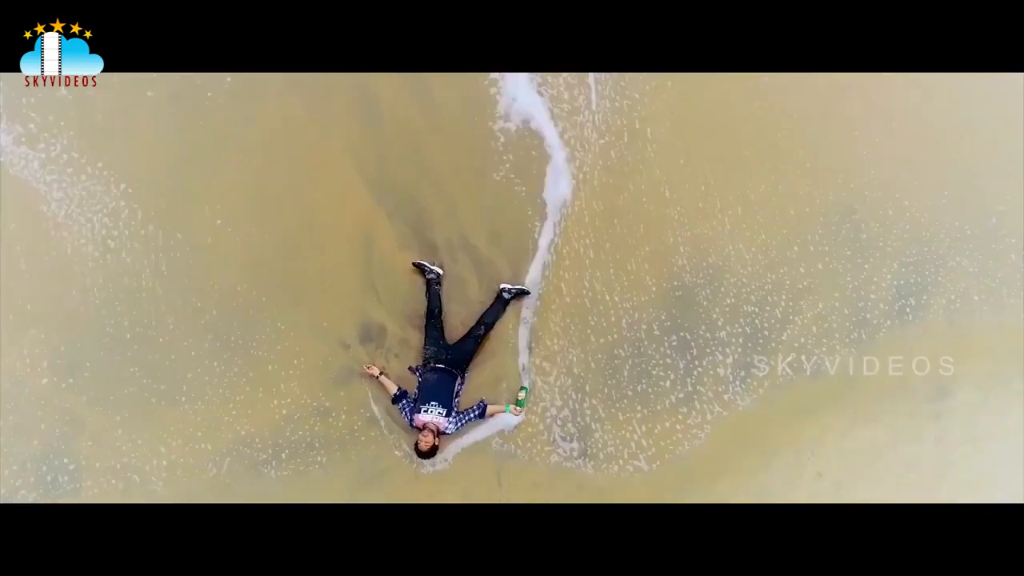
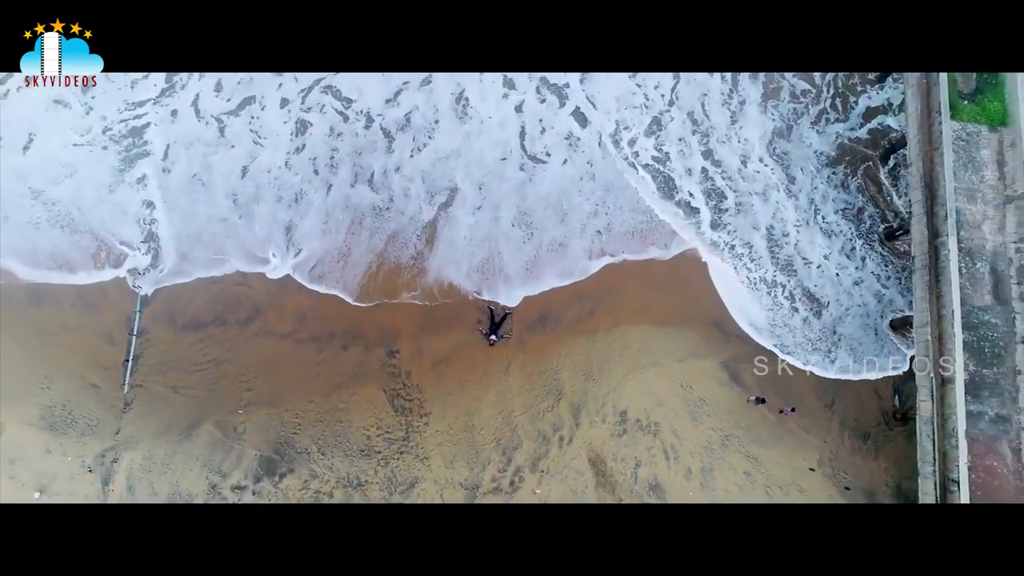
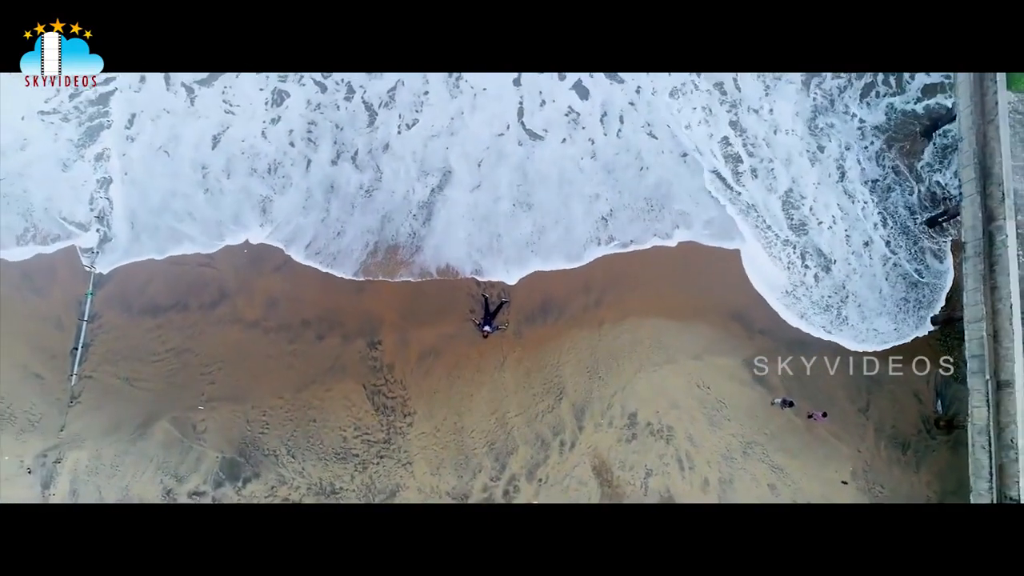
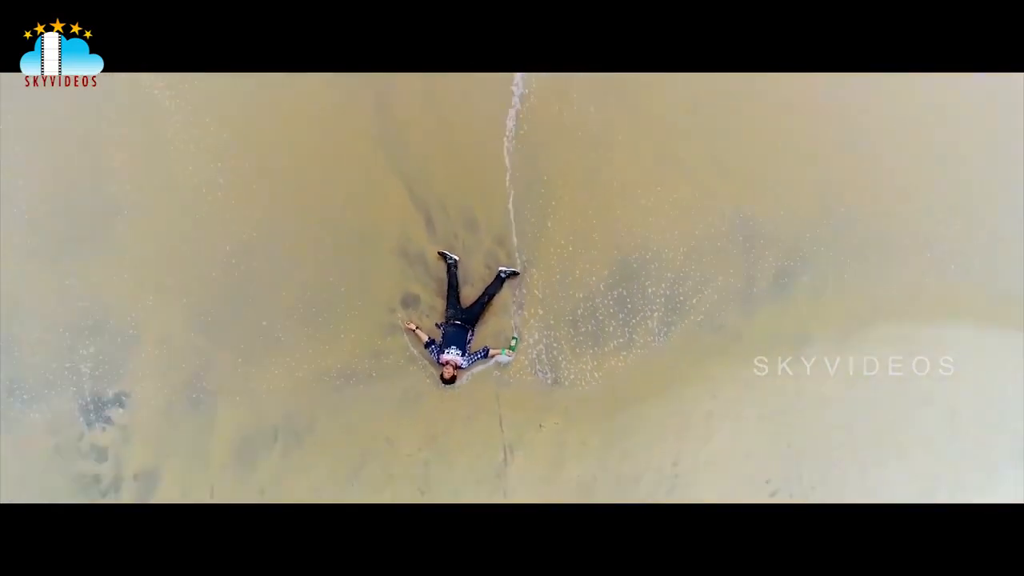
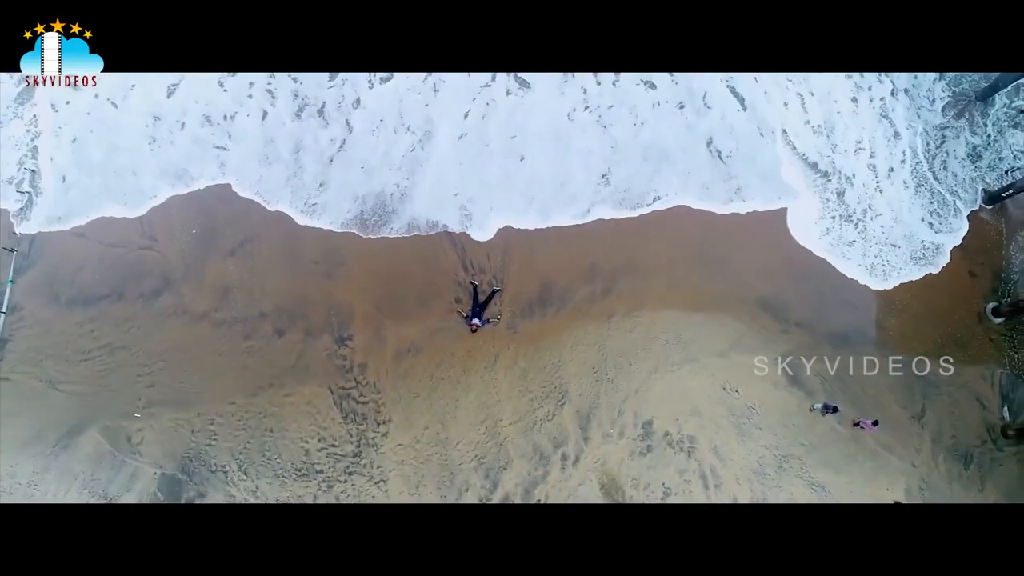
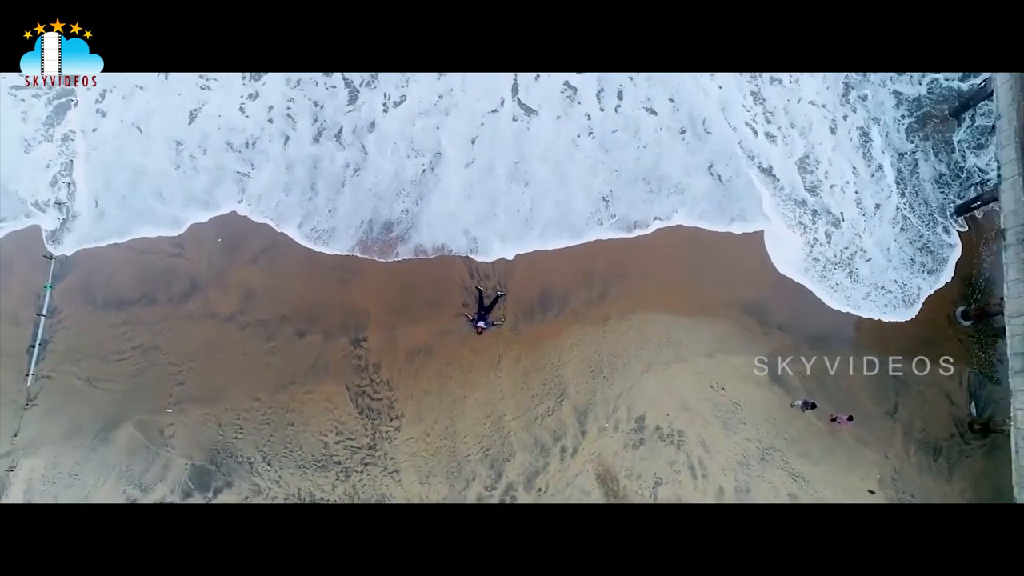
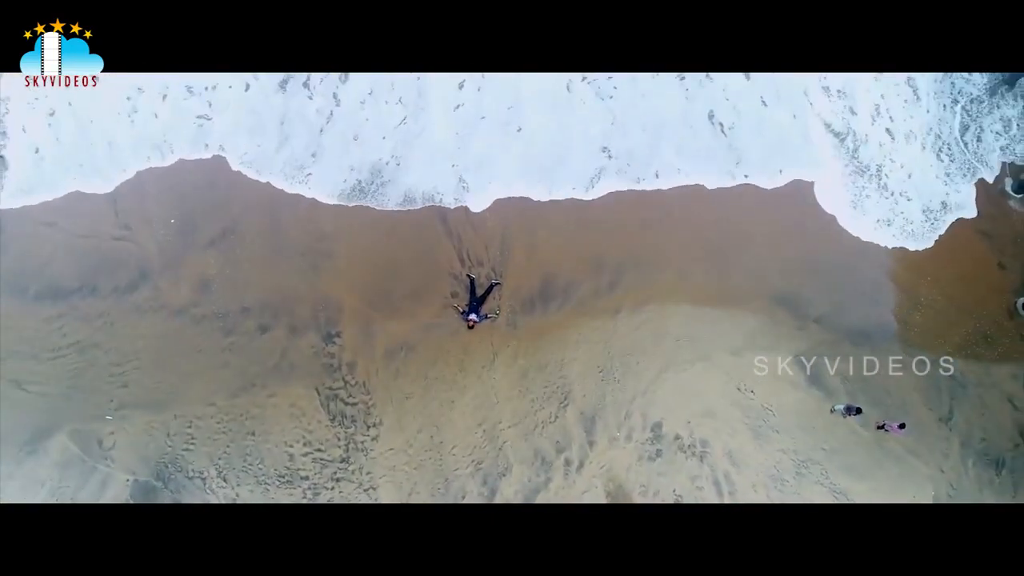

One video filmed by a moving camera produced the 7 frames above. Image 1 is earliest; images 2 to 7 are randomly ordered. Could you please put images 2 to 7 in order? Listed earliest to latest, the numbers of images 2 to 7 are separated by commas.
4, 7, 5, 6, 3, 2
